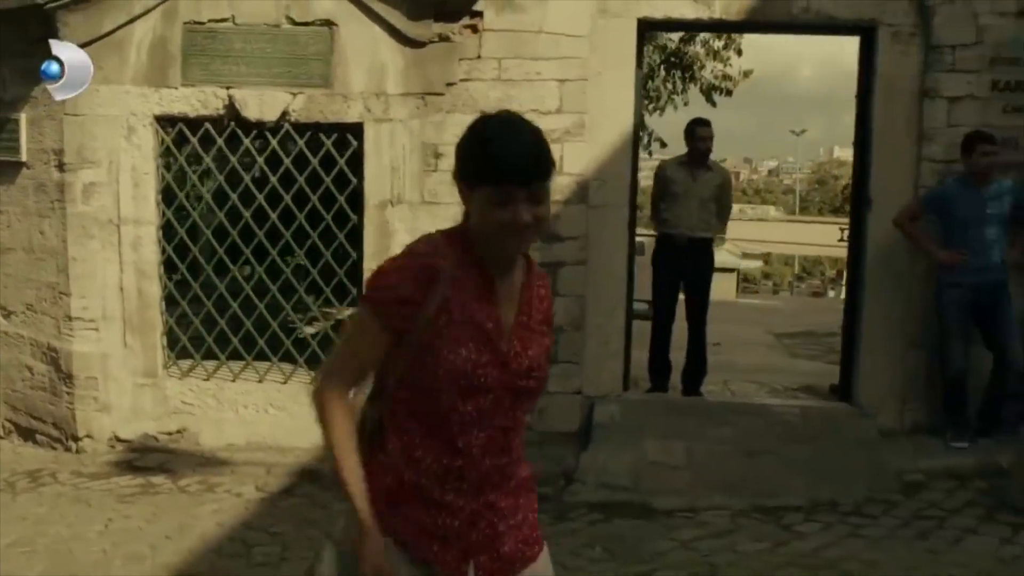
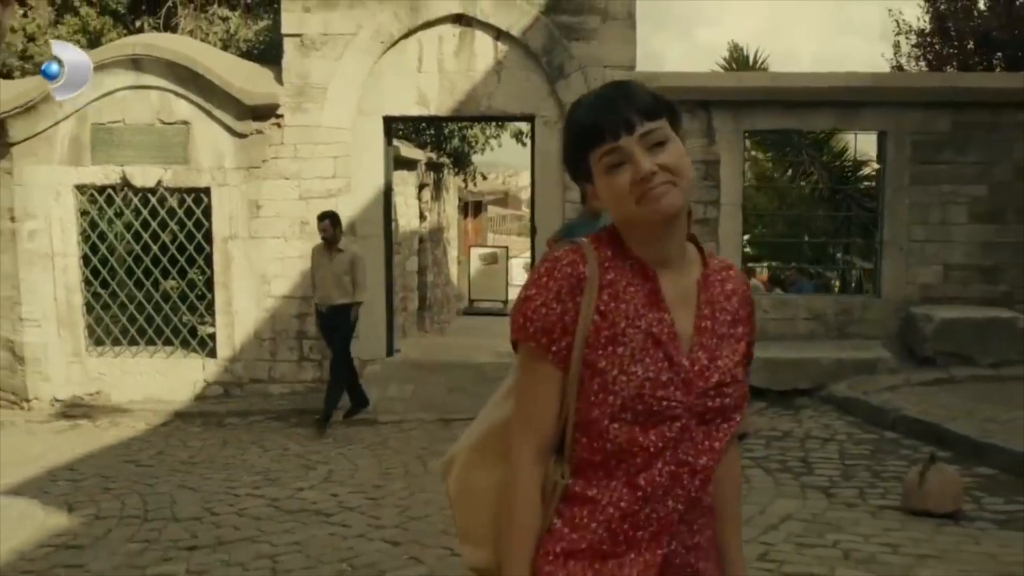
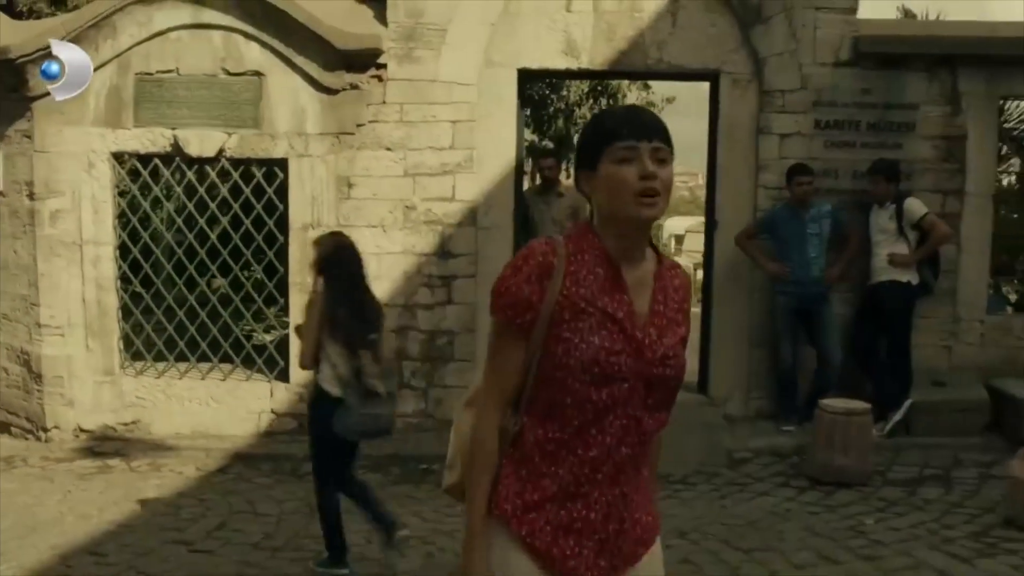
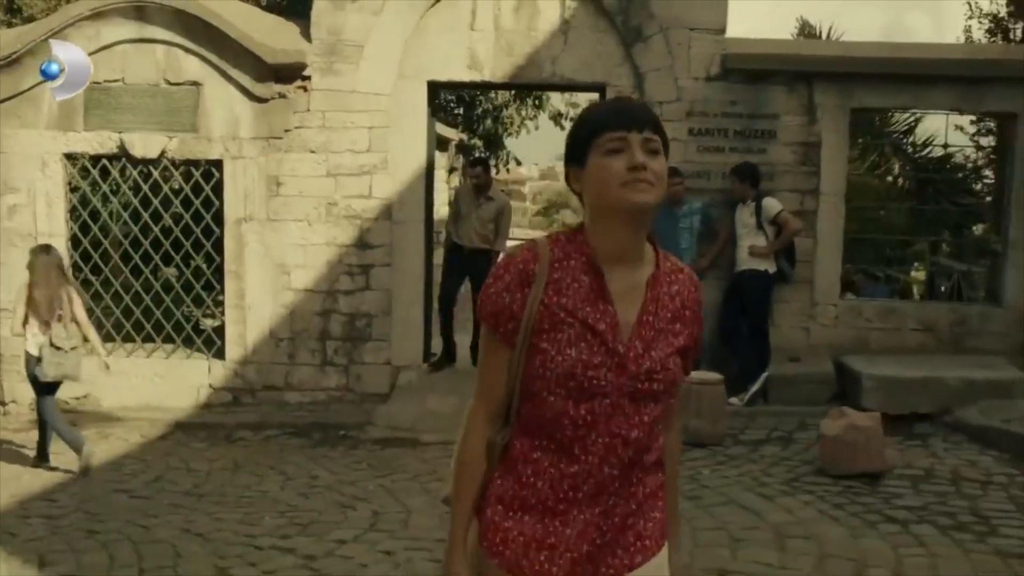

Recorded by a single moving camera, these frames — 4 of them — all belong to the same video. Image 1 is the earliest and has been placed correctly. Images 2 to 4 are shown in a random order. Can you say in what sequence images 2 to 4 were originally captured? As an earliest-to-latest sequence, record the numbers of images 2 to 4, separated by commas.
3, 4, 2
